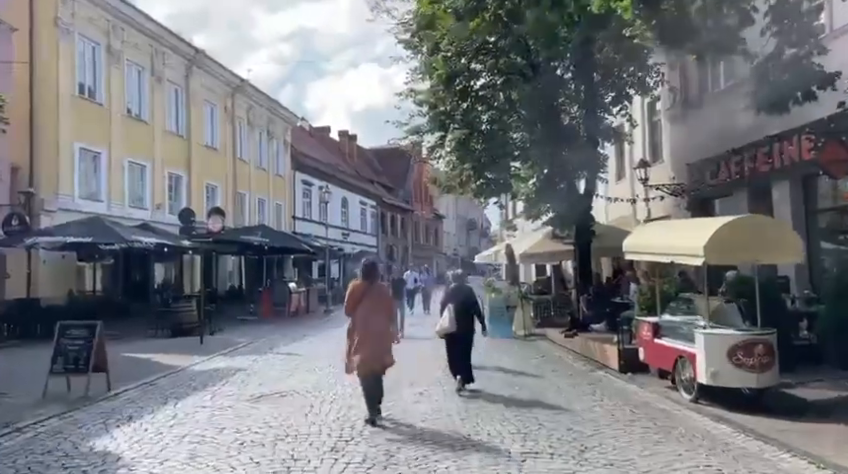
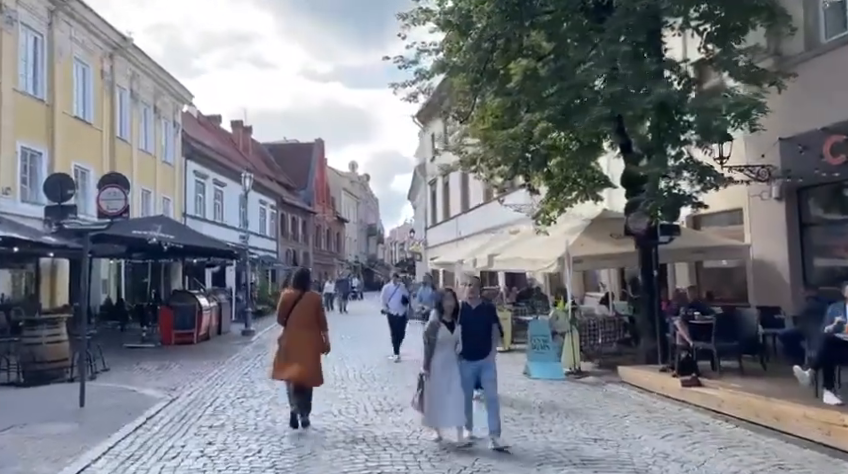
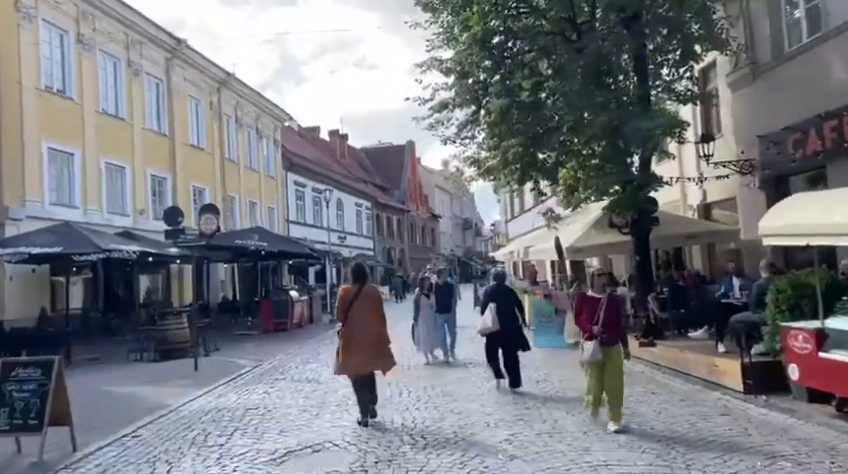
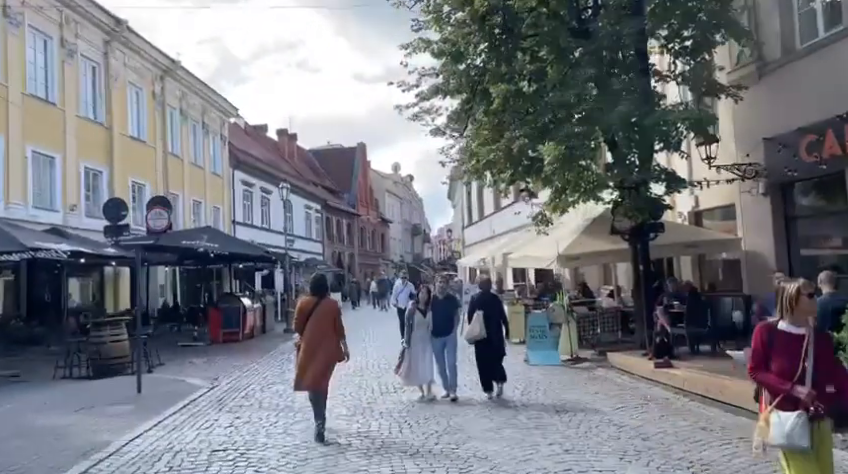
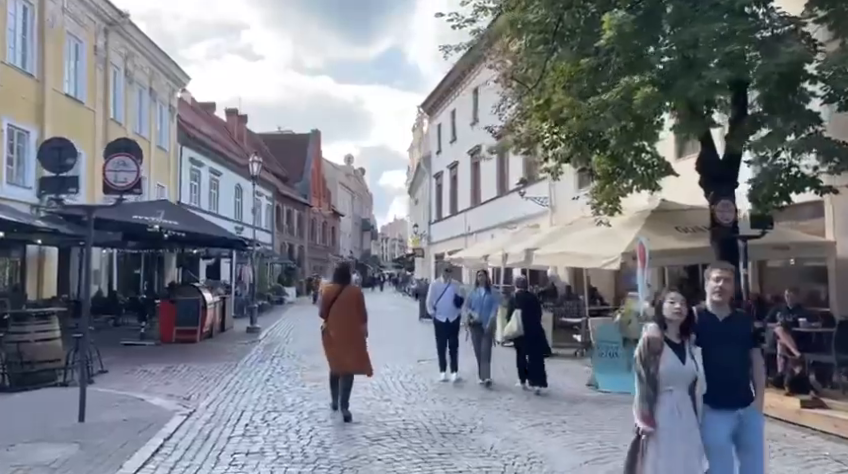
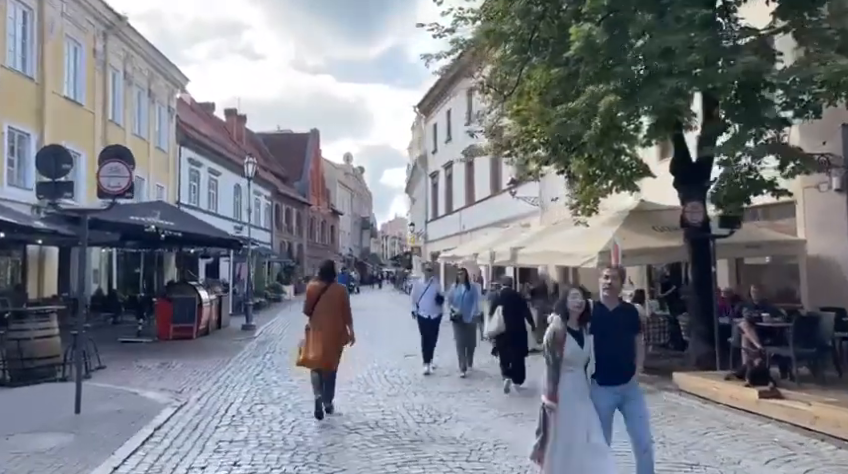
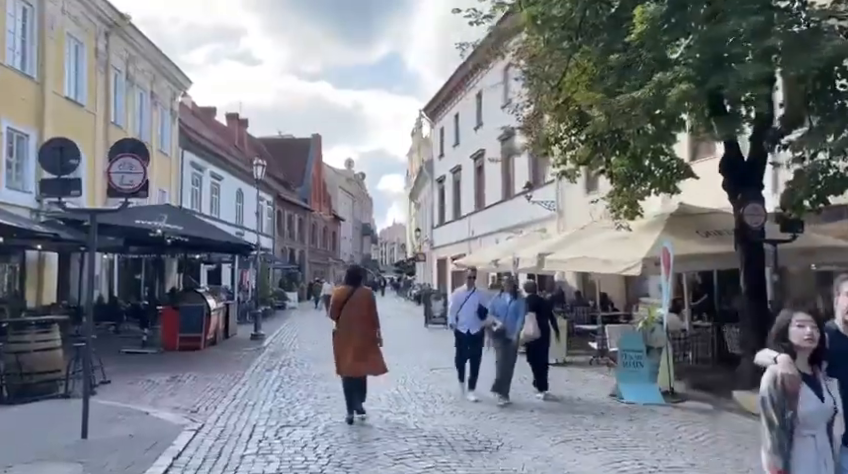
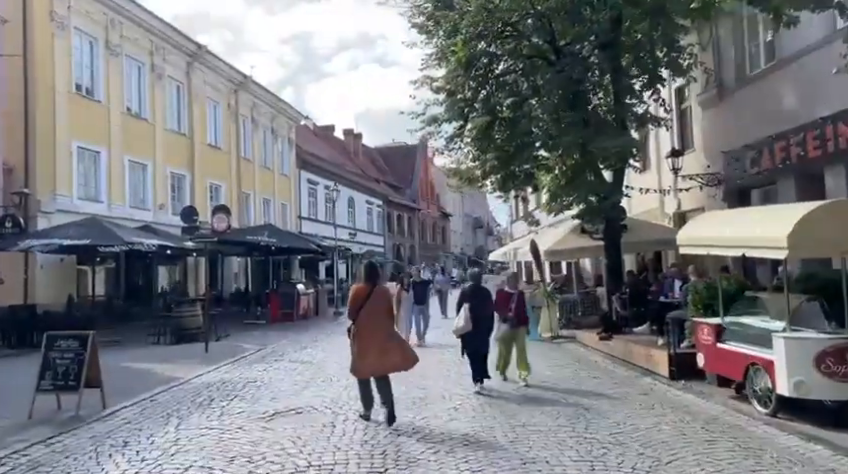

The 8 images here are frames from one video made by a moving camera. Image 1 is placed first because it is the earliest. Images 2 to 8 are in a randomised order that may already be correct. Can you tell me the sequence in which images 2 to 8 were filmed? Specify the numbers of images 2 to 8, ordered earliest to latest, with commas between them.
8, 3, 4, 2, 6, 5, 7
